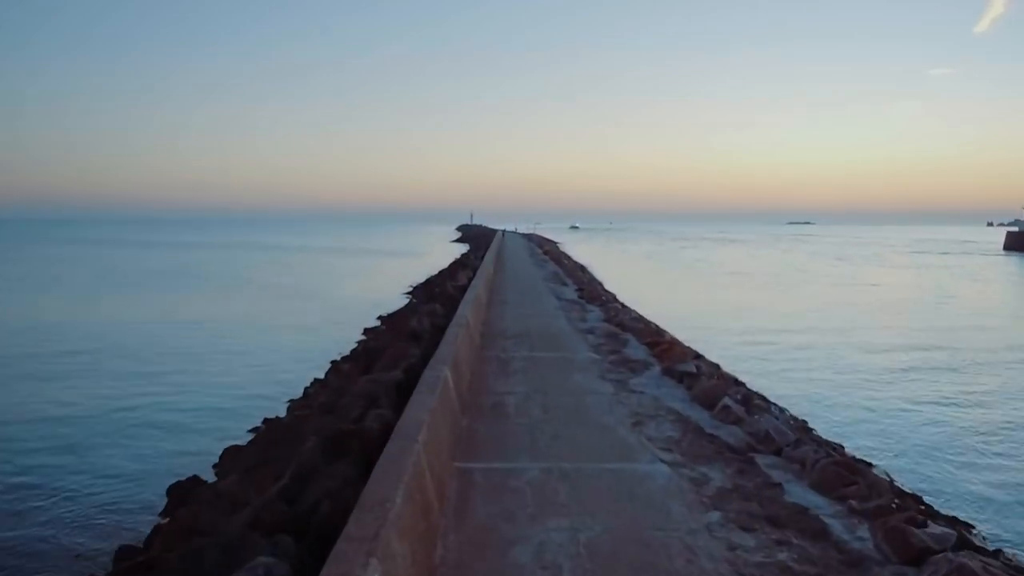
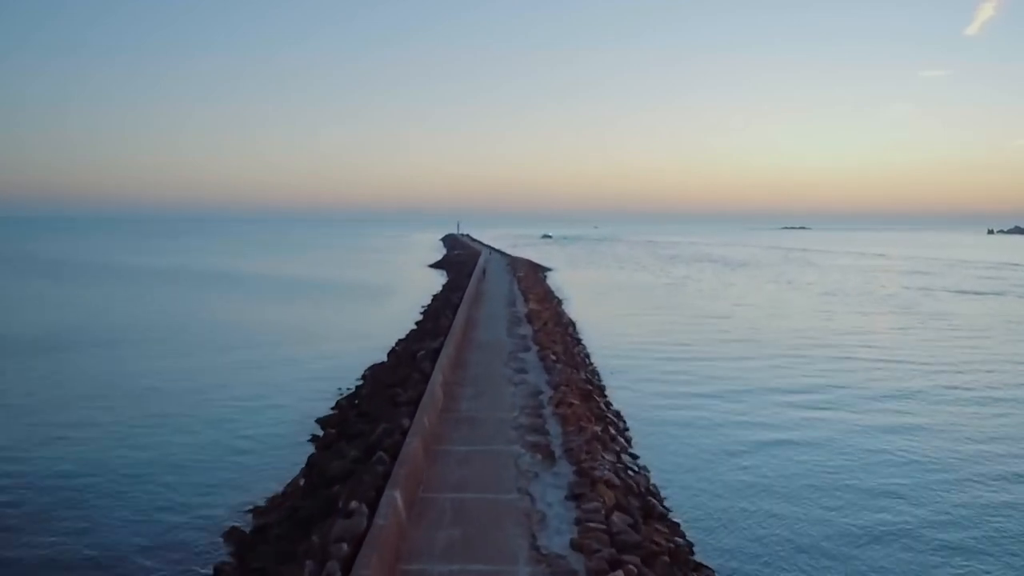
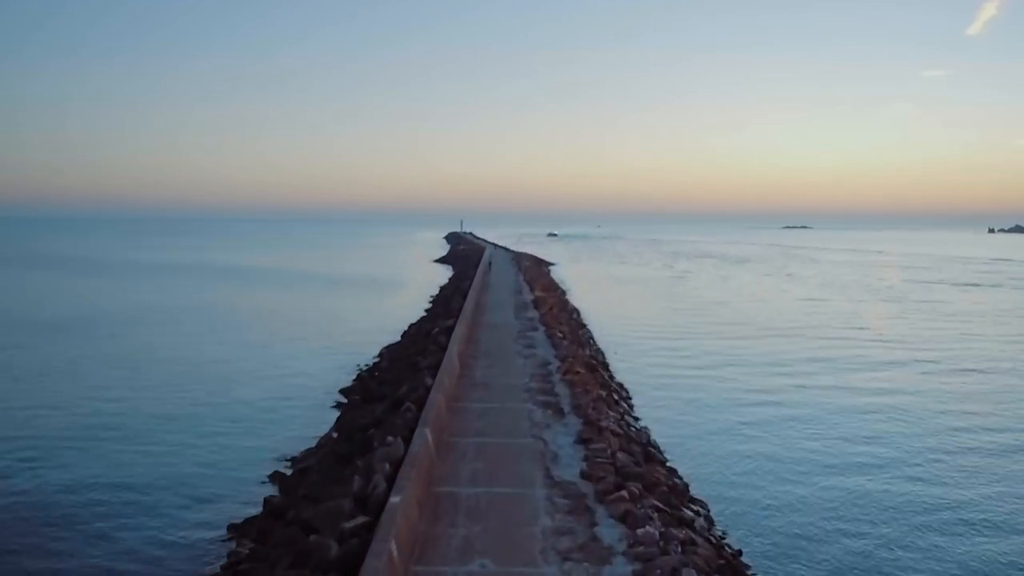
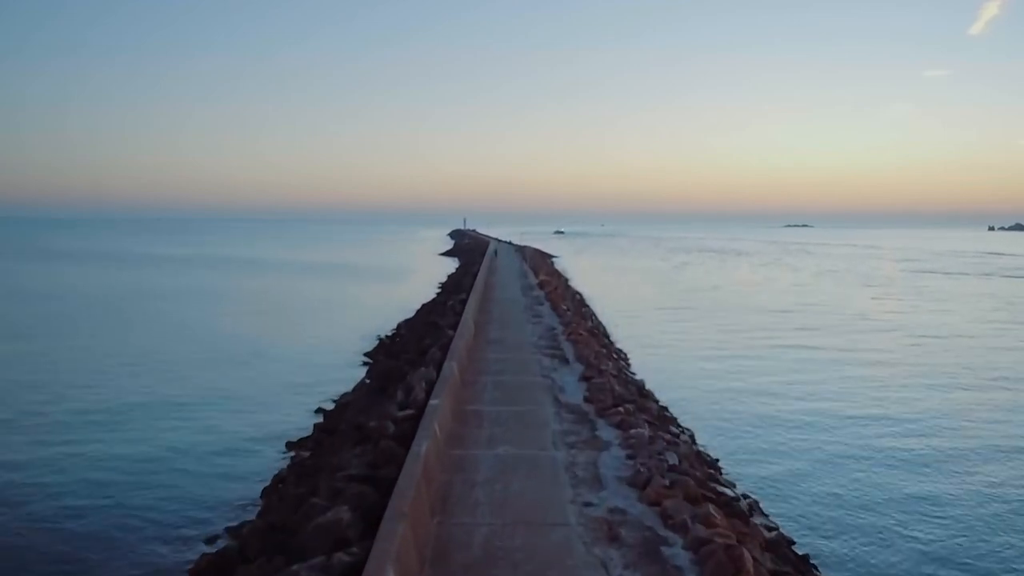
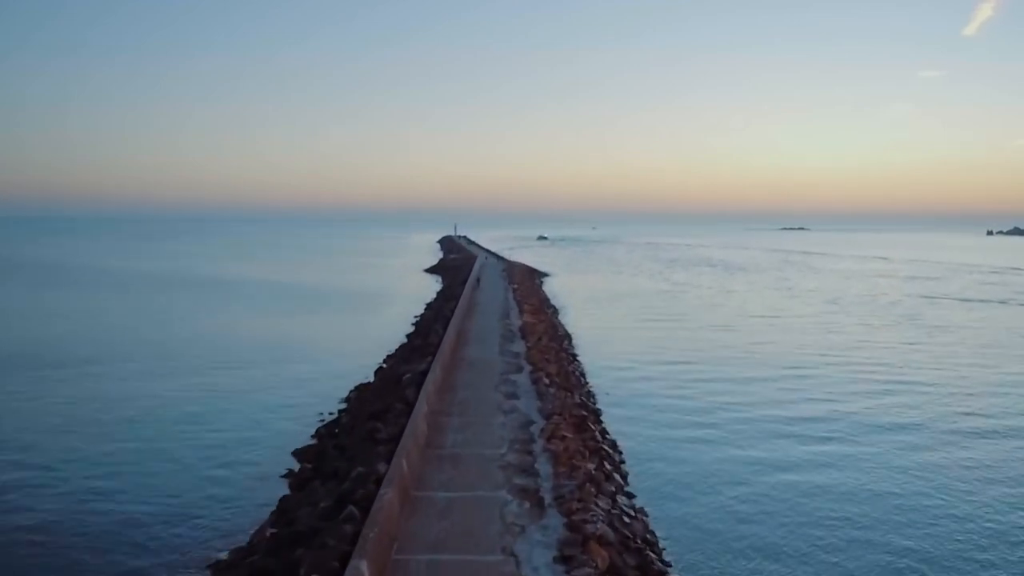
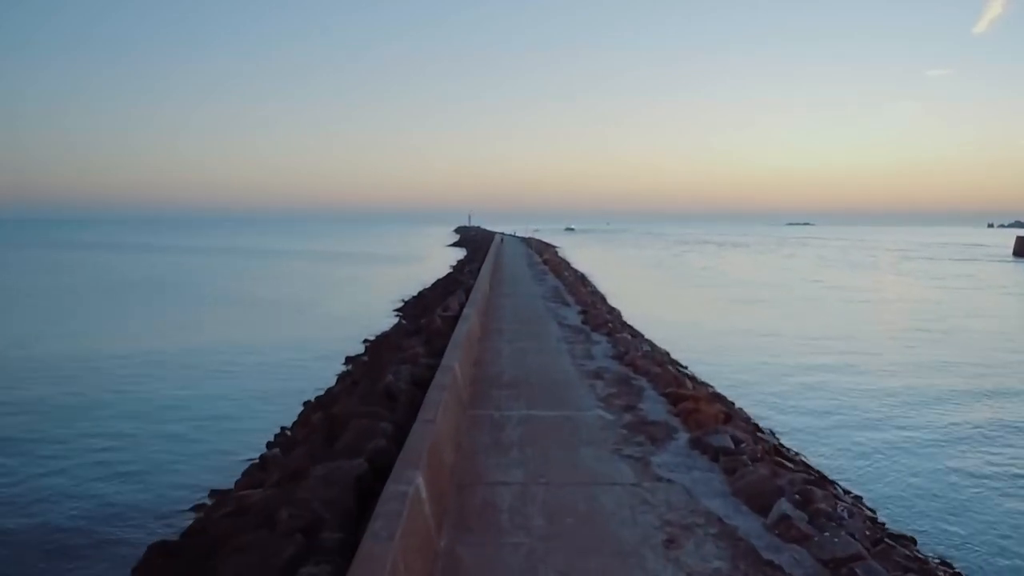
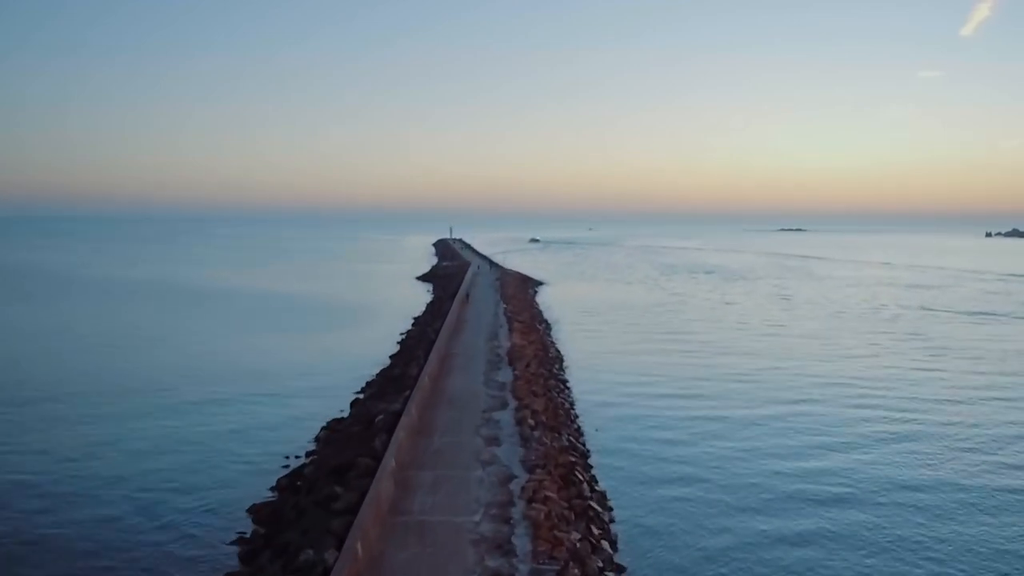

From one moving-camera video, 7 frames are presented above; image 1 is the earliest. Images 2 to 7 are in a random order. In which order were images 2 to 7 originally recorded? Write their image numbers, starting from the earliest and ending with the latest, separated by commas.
6, 4, 3, 2, 5, 7
